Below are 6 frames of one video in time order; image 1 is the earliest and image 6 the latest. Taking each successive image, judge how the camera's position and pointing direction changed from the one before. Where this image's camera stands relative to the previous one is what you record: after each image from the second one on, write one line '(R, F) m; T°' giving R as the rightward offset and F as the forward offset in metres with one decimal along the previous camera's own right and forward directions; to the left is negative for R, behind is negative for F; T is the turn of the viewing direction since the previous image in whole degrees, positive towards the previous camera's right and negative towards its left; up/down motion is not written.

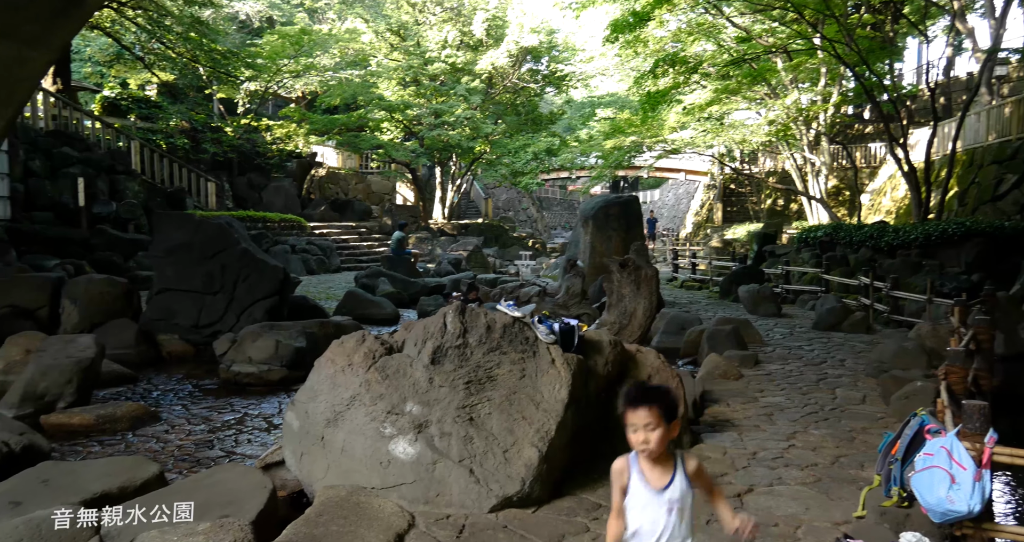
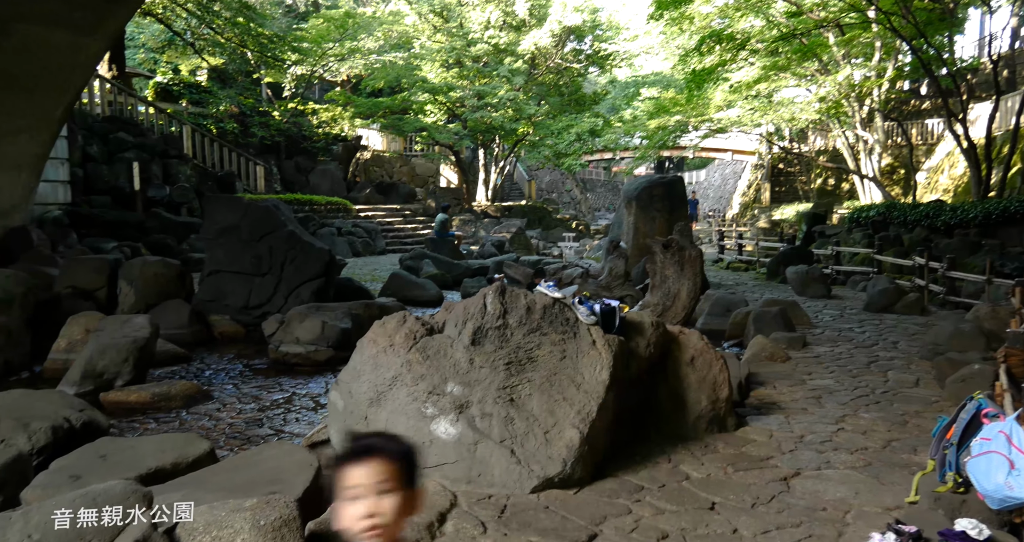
(0.0, 0.0) m; -3°
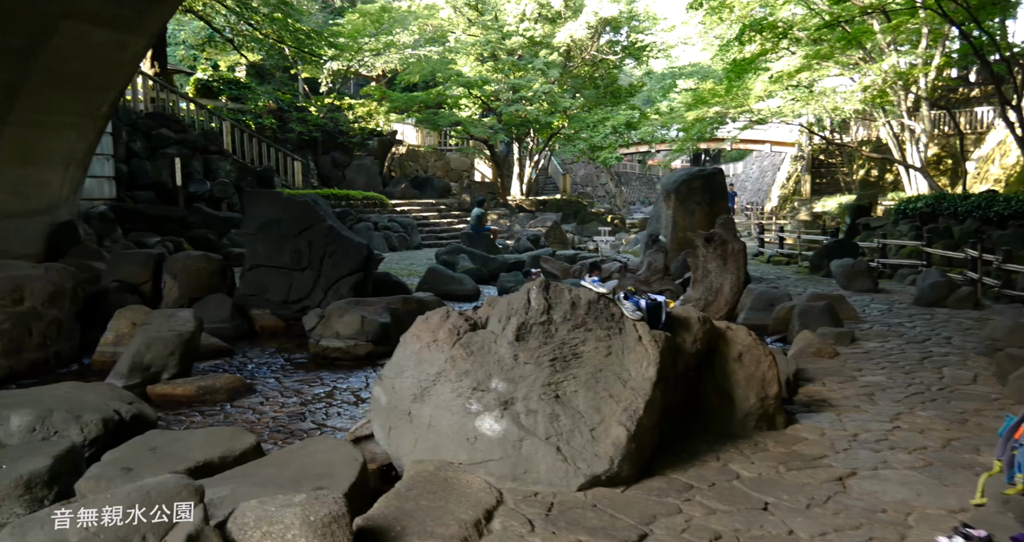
(-0.1, +0.1) m; -2°
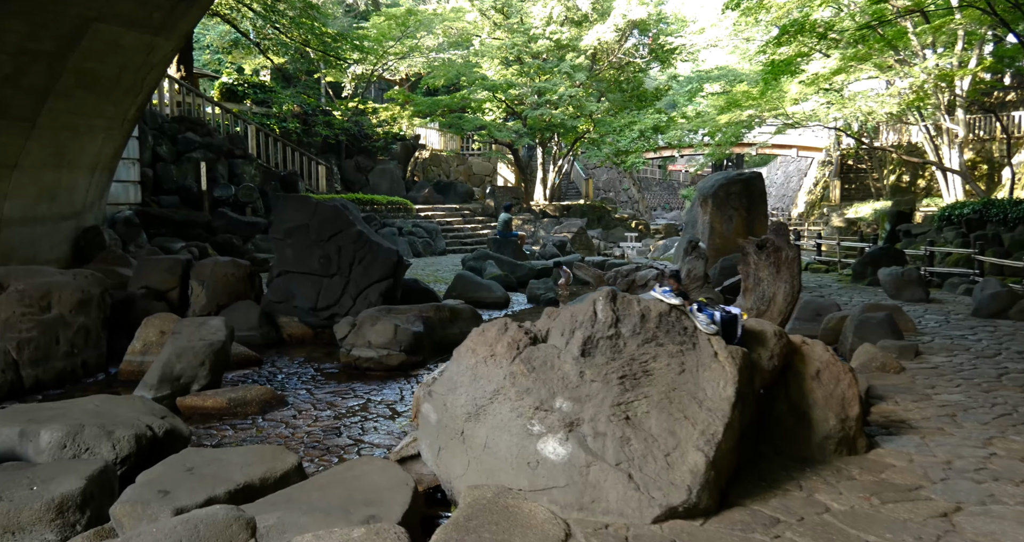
(-0.2, +0.3) m; -1°
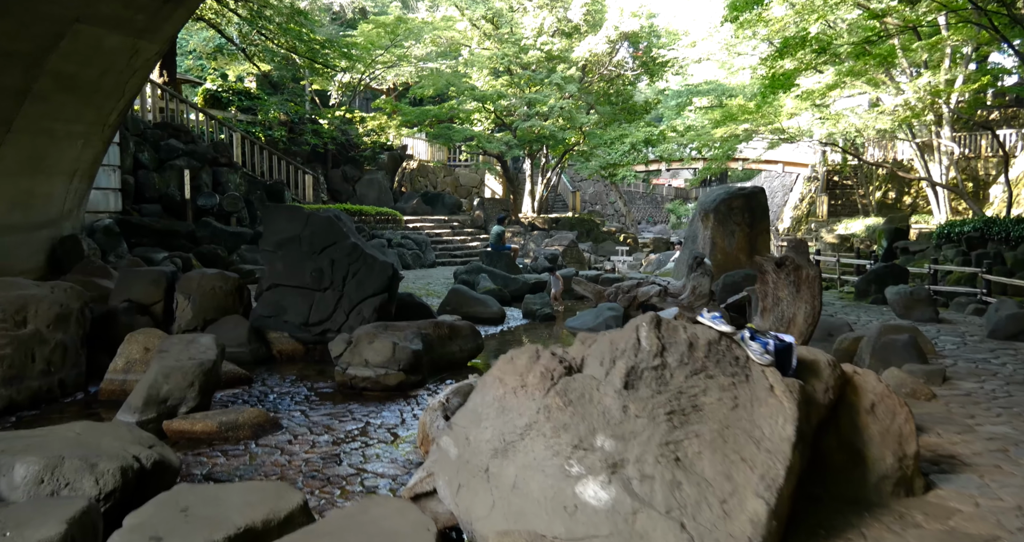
(-0.2, +0.3) m; +1°
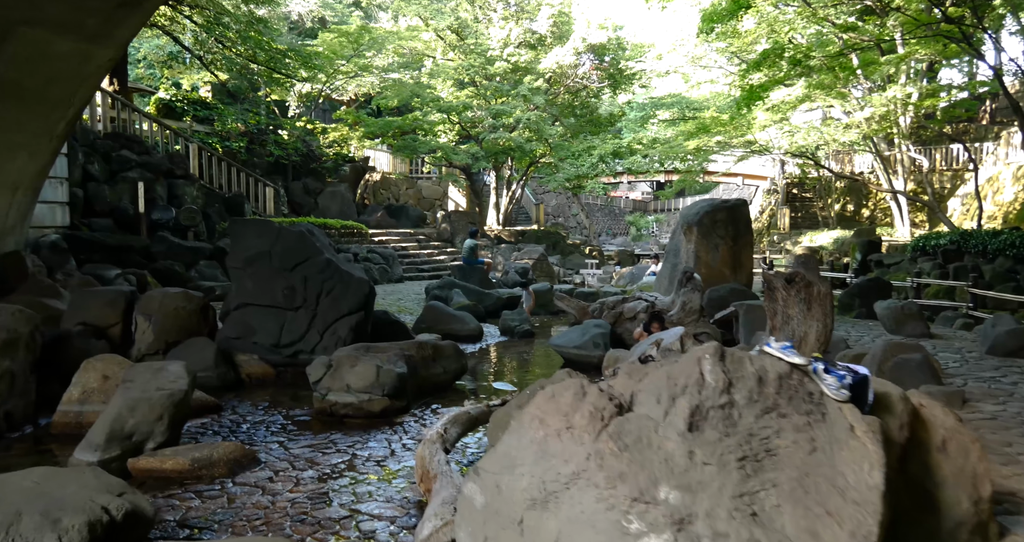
(-0.3, +0.4) m; +3°
